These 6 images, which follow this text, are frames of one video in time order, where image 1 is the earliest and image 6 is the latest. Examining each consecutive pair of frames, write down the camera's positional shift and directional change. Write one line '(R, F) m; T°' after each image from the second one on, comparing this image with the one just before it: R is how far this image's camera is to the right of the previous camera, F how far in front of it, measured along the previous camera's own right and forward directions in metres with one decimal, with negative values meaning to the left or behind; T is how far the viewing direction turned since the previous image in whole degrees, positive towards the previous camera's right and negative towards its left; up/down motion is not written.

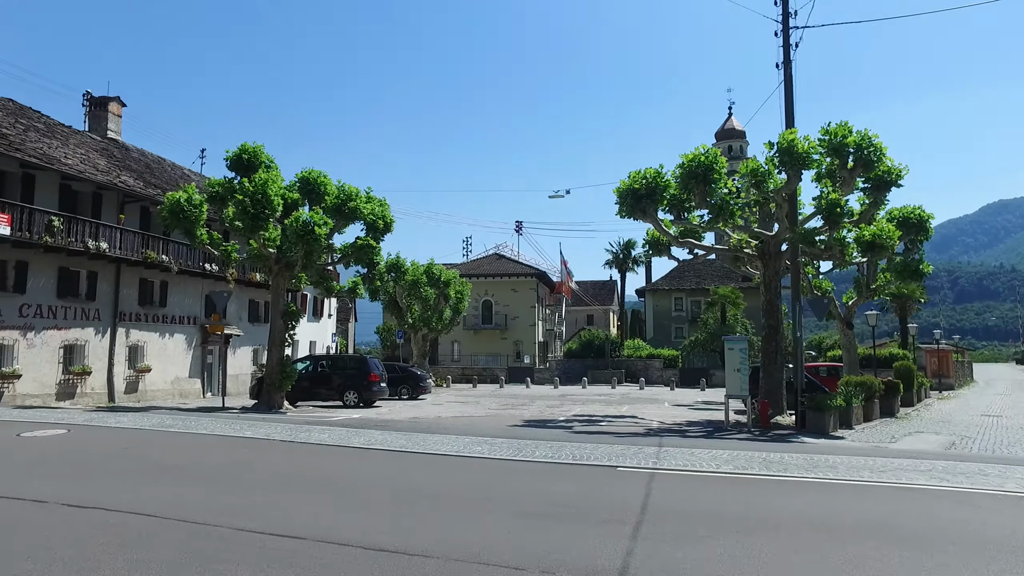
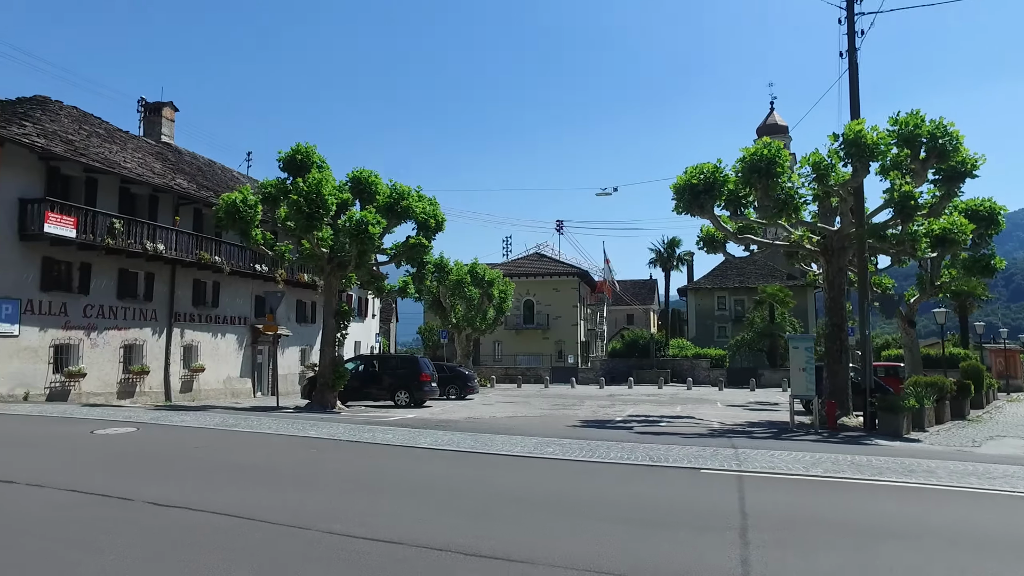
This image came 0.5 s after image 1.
(-0.5, +0.2) m; -3°
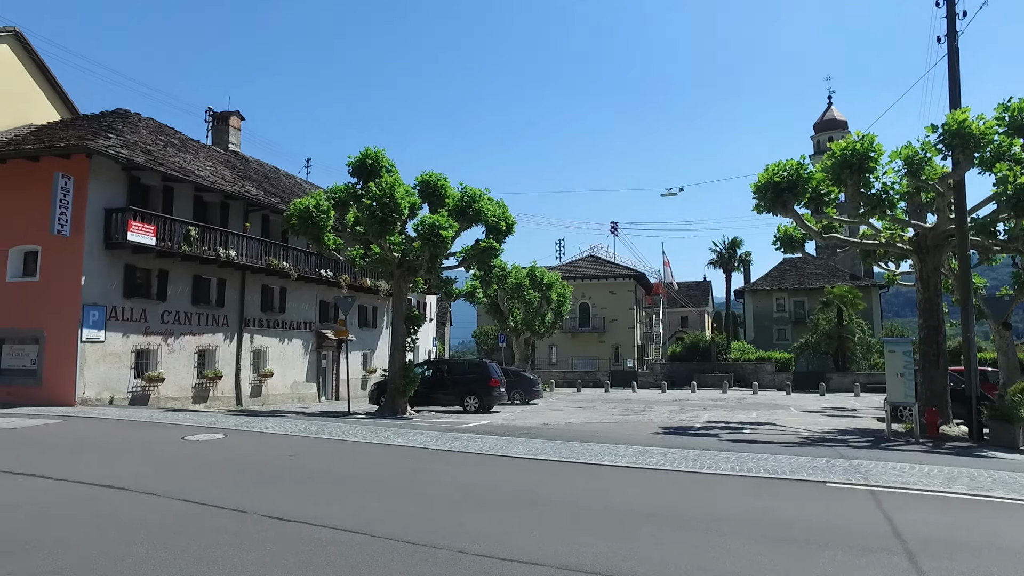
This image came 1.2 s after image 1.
(-0.8, +0.3) m; -4°
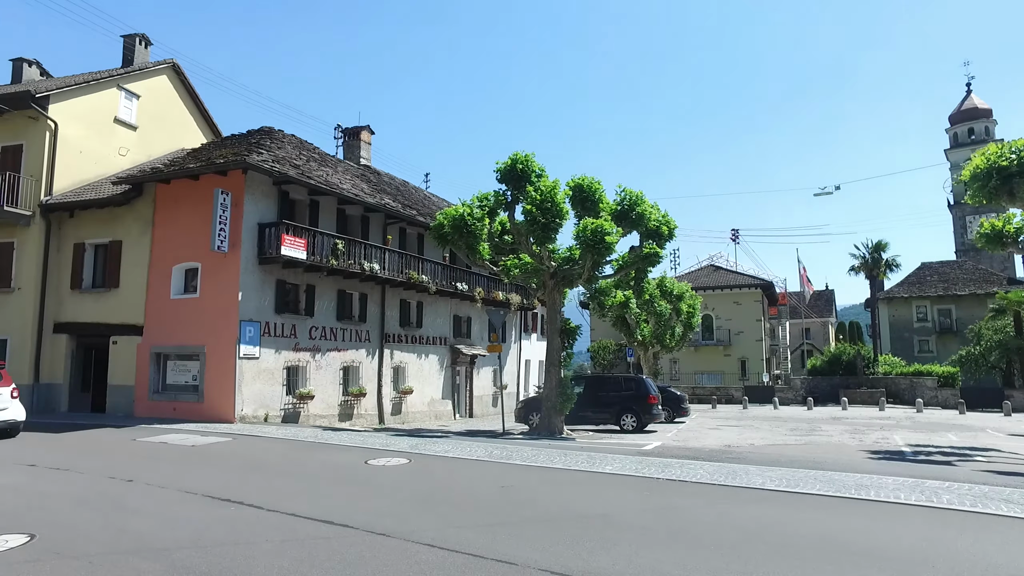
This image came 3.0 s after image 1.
(-1.9, +1.3) m; -7°
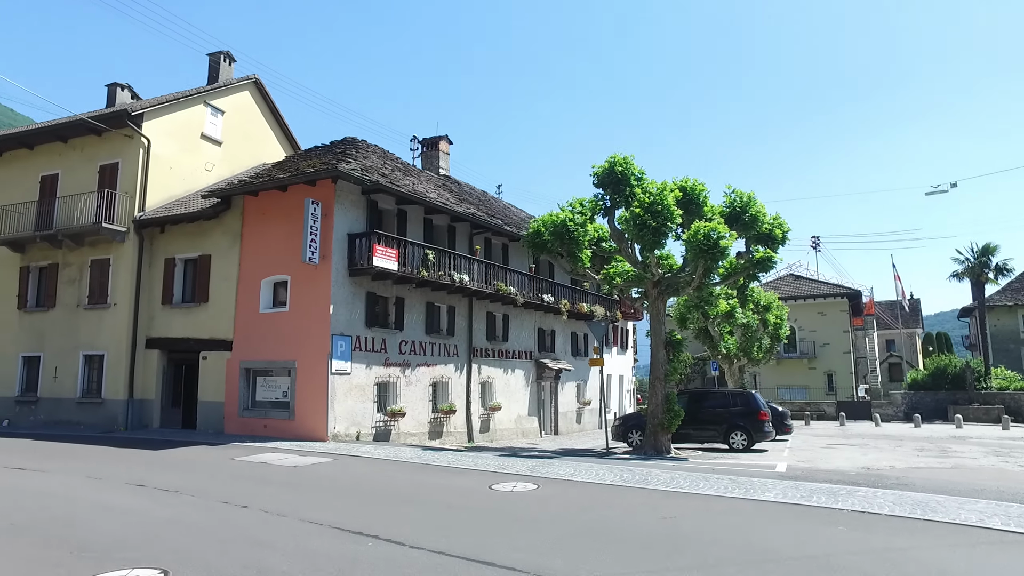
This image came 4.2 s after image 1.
(-1.2, +1.1) m; -4°
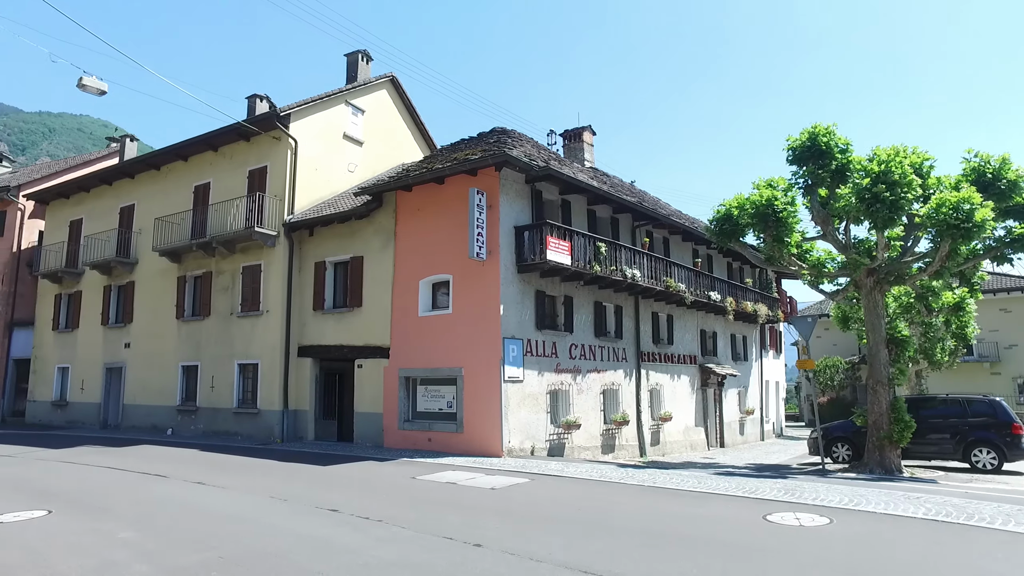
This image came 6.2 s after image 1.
(-2.1, +1.9) m; -8°
